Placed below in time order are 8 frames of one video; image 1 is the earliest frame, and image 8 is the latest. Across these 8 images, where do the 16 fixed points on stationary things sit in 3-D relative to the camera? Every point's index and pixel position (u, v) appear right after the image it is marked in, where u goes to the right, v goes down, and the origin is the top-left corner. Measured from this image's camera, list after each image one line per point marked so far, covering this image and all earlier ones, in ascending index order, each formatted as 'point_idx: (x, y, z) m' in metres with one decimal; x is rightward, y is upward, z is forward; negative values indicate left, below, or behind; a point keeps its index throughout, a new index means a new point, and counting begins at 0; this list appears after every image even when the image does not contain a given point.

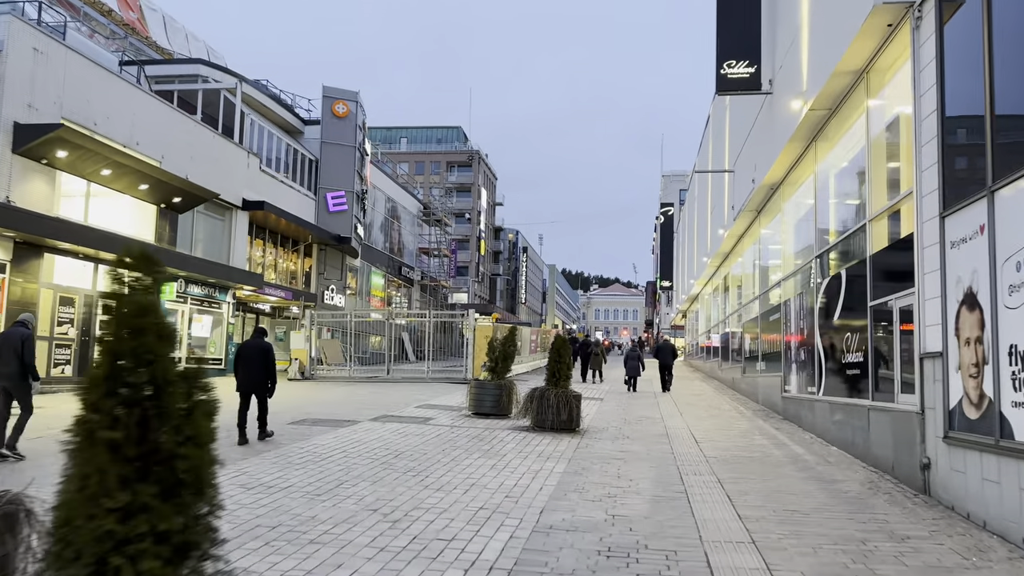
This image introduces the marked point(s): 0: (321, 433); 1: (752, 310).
0: (-2.5, -1.9, +10.4) m
1: (+5.7, -0.5, +18.8) m
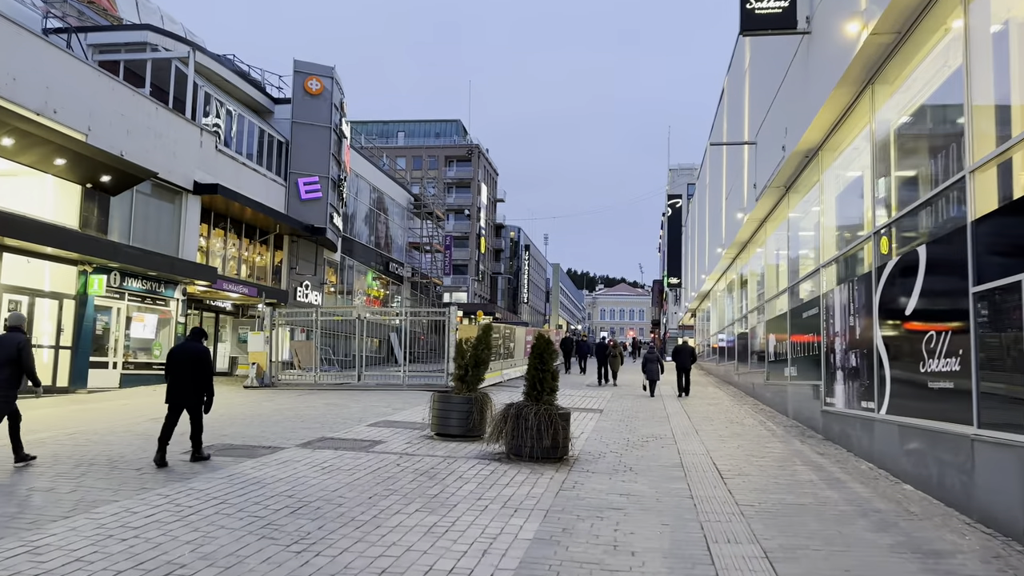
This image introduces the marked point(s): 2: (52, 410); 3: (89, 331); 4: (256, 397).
0: (-2.9, -1.7, +7.8) m
1: (+5.4, -0.3, +16.1) m
2: (-7.4, -2.0, +12.8) m
3: (-8.5, -0.9, +15.9) m
4: (-5.1, -2.1, +15.8) m
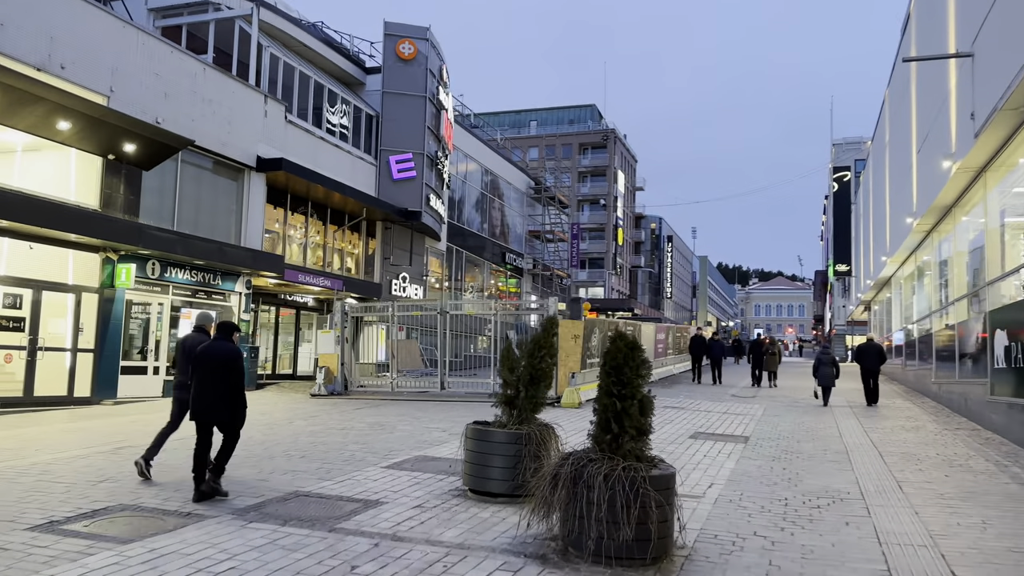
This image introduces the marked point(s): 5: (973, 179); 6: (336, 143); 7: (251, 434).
0: (-2.6, -1.6, +4.4) m
1: (+6.9, 0.0, +11.1) m
2: (-6.2, -1.8, +10.3) m
3: (-6.7, -0.7, +13.5) m
4: (-3.3, -2.0, +12.8) m
5: (+7.5, +1.8, +12.9) m
6: (-4.4, +3.6, +19.8) m
7: (-3.2, -1.8, +9.7) m
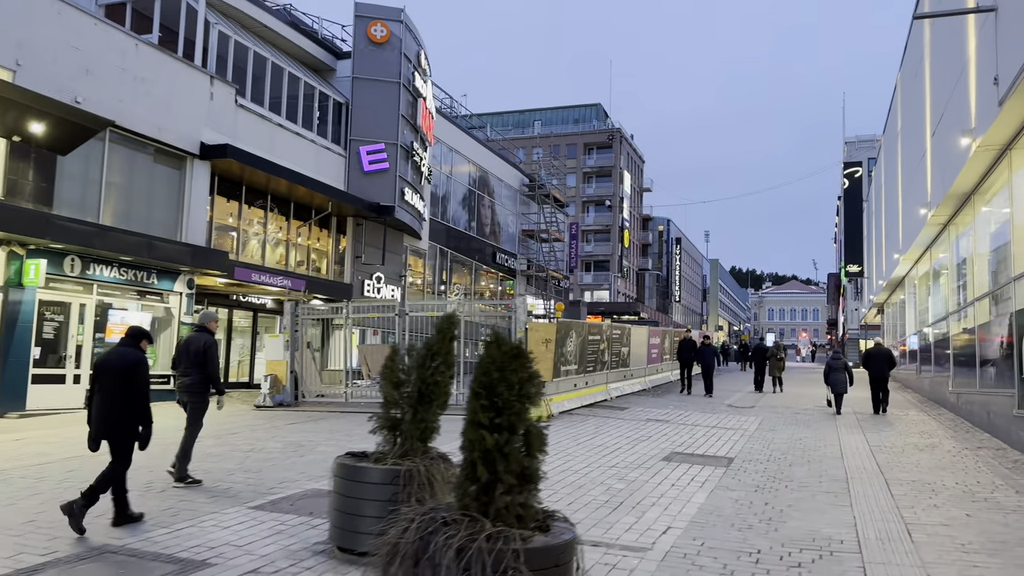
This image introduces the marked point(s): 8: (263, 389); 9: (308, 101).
0: (-3.4, -1.5, +2.9) m
1: (+6.3, +0.1, +9.4) m
2: (-6.9, -1.8, +8.8) m
3: (-7.4, -0.7, +12.0) m
4: (-4.0, -1.9, +11.2) m
5: (+6.9, +1.9, +11.2) m
6: (-5.0, +3.6, +18.3) m
7: (-3.9, -1.8, +8.2) m
8: (-4.8, -2.0, +15.6) m
9: (-4.9, +4.5, +19.0) m
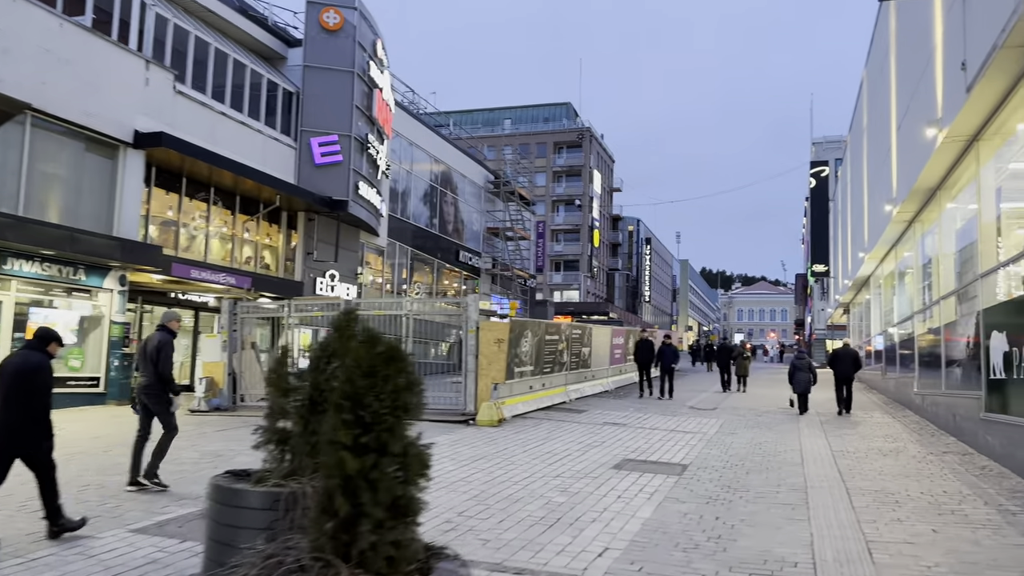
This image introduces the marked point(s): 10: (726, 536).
0: (-3.9, -1.4, +2.1) m
1: (+5.6, +0.1, +9.0) m
2: (-7.5, -1.7, +7.9) m
3: (-8.1, -0.7, +11.1) m
4: (-4.7, -1.9, +10.4) m
5: (+6.1, +1.9, +10.8) m
6: (-5.9, +3.7, +17.5) m
7: (-4.5, -1.7, +7.4) m
8: (-5.7, -1.9, +14.7) m
9: (-5.8, +4.5, +18.2) m
10: (+1.6, -1.8, +5.8) m
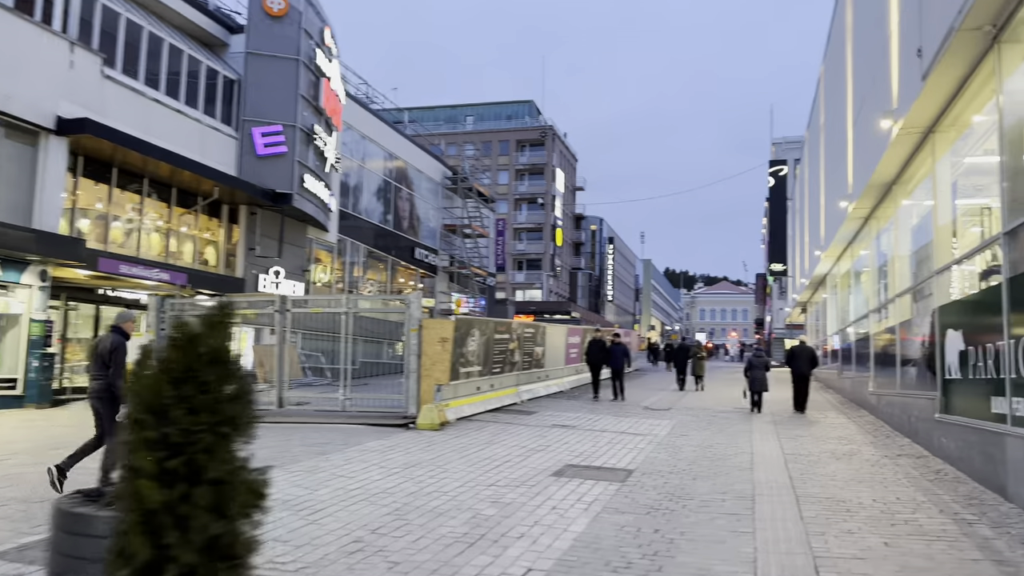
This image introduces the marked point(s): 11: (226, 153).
0: (-4.3, -1.4, +1.4) m
1: (+4.9, +0.1, +8.6) m
2: (-8.2, -1.6, +7.0) m
3: (-8.9, -0.6, +10.2) m
4: (-5.5, -1.8, +9.6) m
5: (+5.4, +1.9, +10.5) m
6: (-6.9, +3.7, +16.6) m
7: (-5.1, -1.6, +6.6) m
8: (-6.6, -1.8, +13.9) m
9: (-6.9, +4.6, +17.4) m
10: (+1.0, -1.8, +5.3) m
11: (-6.5, +3.1, +18.1) m
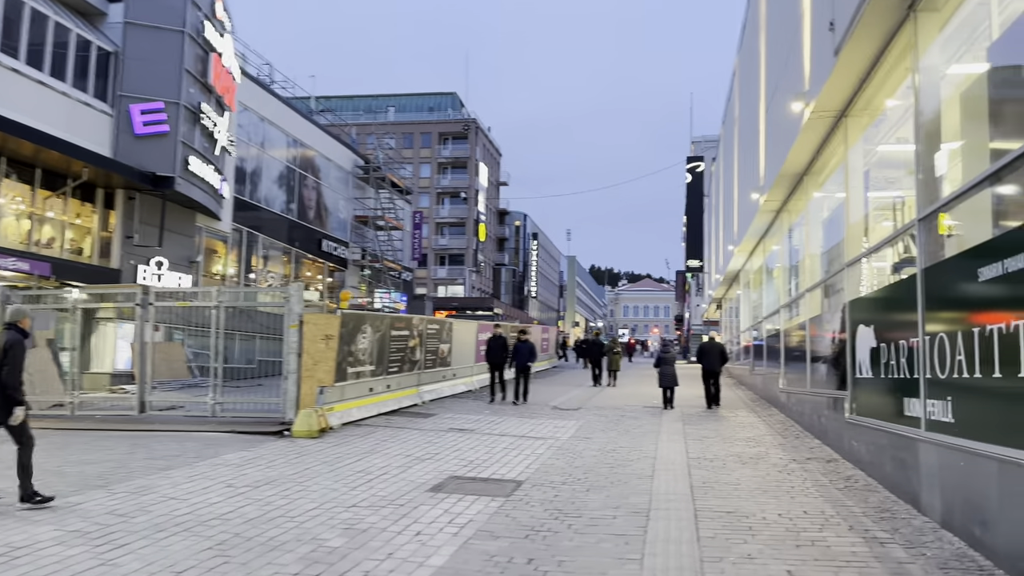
0: (-4.8, -1.3, 0.0) m
1: (+3.7, +0.2, +8.1) m
2: (-9.2, -1.5, +5.2) m
3: (-10.2, -0.4, +8.3) m
4: (-6.7, -1.7, +8.1) m
5: (+4.0, +2.0, +10.0) m
6: (-8.8, +3.9, +14.9) m
7: (-6.1, -1.5, +5.2) m
8: (-8.3, -1.7, +12.3) m
9: (-8.8, +4.8, +15.7) m
10: (+0.1, -1.7, +4.4) m
11: (-8.5, +3.2, +16.4) m
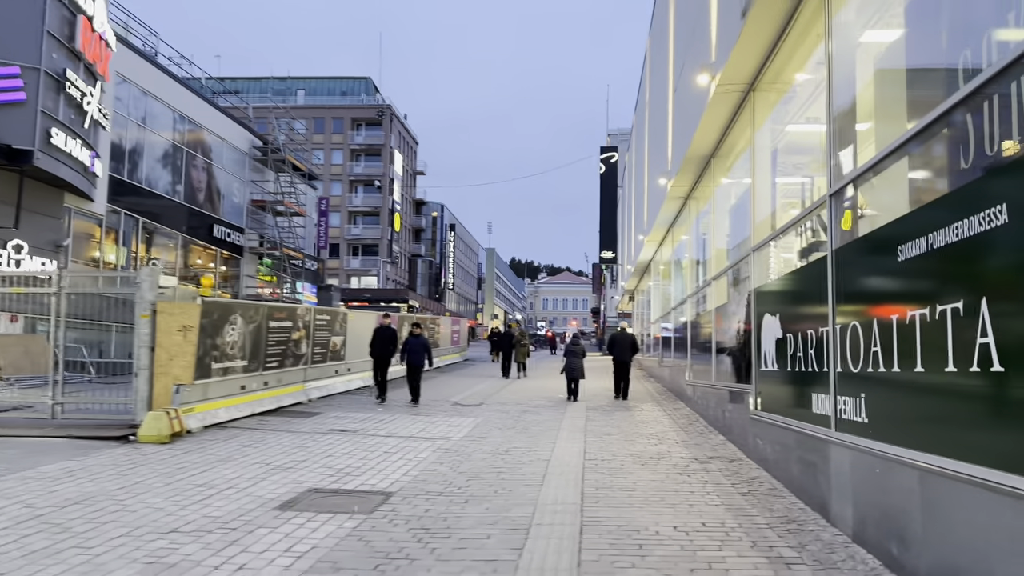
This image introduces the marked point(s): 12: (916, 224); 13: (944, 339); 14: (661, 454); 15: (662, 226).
0: (-5.1, -1.2, -1.4) m
1: (+2.5, +0.3, +7.5) m
2: (-10.0, -1.4, +3.4) m
3: (-11.3, -0.3, +6.3) m
4: (-7.8, -1.5, +6.5) m
5: (+2.7, +2.2, +9.3) m
6: (-10.6, +4.2, +13.0) m
7: (-6.9, -1.4, +3.6) m
8: (-9.8, -1.5, +10.5) m
9: (-10.7, +5.0, +13.7) m
10: (-0.7, -1.6, +3.5) m
11: (-10.4, +3.5, +14.5) m
12: (+2.2, +0.4, +4.3) m
13: (+2.1, -0.3, +3.9) m
14: (+1.7, -1.8, +8.7) m
15: (+3.1, +1.3, +16.5) m
